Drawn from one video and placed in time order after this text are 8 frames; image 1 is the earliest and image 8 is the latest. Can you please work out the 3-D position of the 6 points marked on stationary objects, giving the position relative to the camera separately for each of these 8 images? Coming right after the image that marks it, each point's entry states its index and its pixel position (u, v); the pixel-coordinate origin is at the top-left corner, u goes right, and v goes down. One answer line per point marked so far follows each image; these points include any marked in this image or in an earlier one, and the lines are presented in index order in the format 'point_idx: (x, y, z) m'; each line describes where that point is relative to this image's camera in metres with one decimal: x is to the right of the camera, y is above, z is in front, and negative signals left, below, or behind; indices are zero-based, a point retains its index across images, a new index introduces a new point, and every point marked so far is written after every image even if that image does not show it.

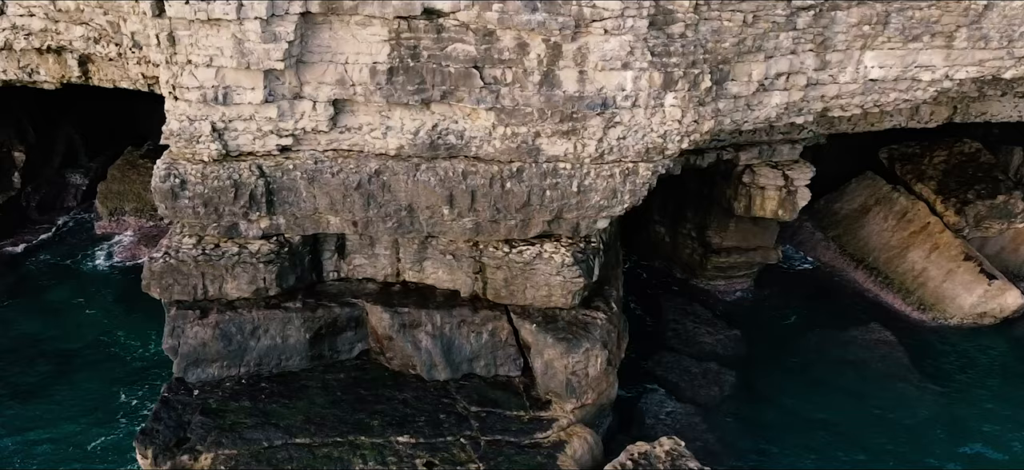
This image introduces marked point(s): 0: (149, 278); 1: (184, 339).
0: (-18.8, -2.2, +16.4) m
1: (-16.9, -5.4, +16.3) m
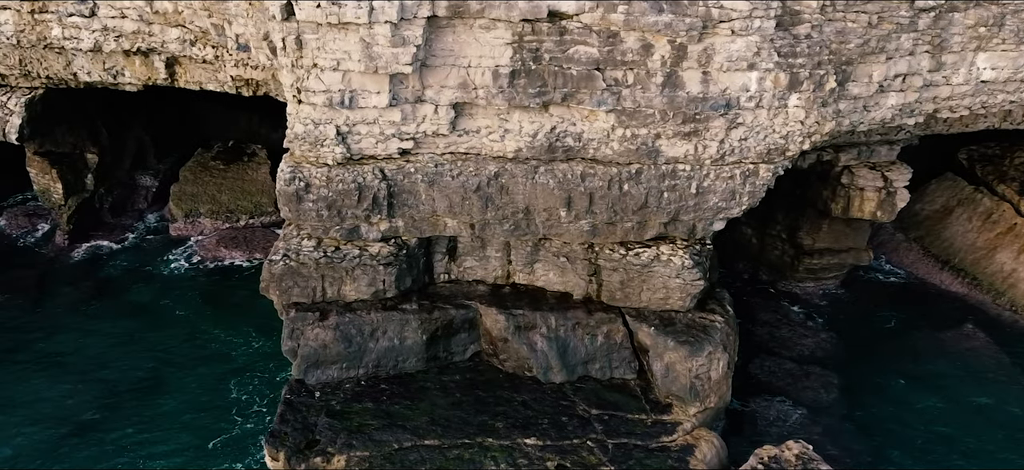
0: (-12.6, -2.3, +16.4) m
1: (-10.7, -5.5, +16.3) m
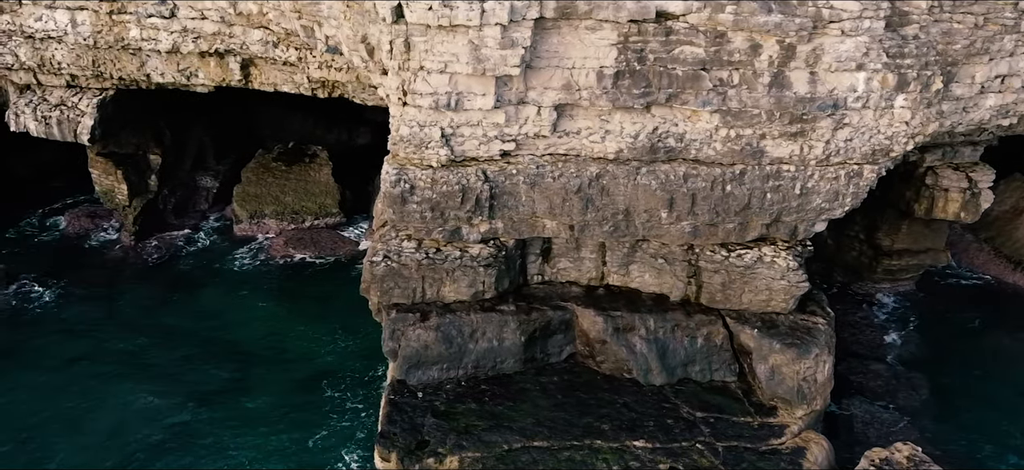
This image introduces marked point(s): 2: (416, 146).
0: (-7.4, -2.4, +16.4) m
1: (-5.5, -5.6, +16.2) m
2: (-4.8, +4.5, +15.6) m
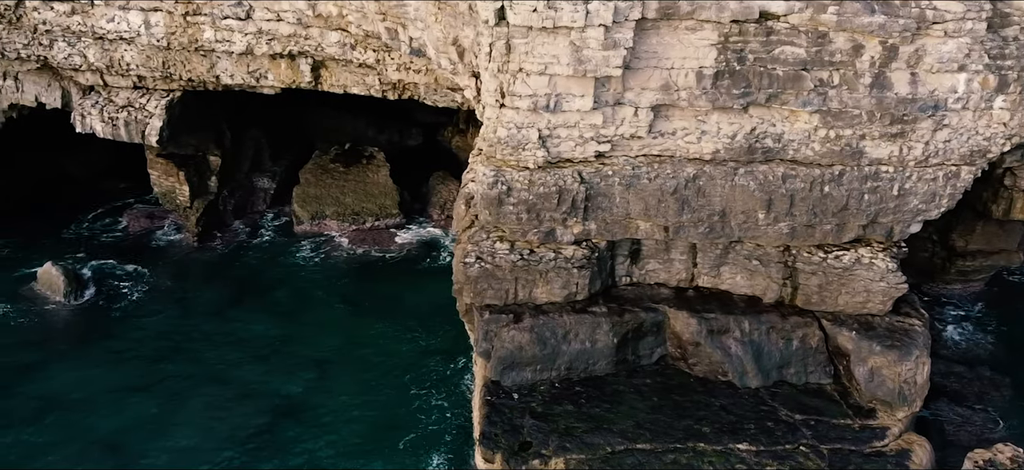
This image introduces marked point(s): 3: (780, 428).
0: (-2.5, -2.5, +16.3) m
1: (-0.6, -5.6, +16.1) m
2: (+0.1, +4.4, +15.6) m
3: (+13.2, -9.5, +15.4) m
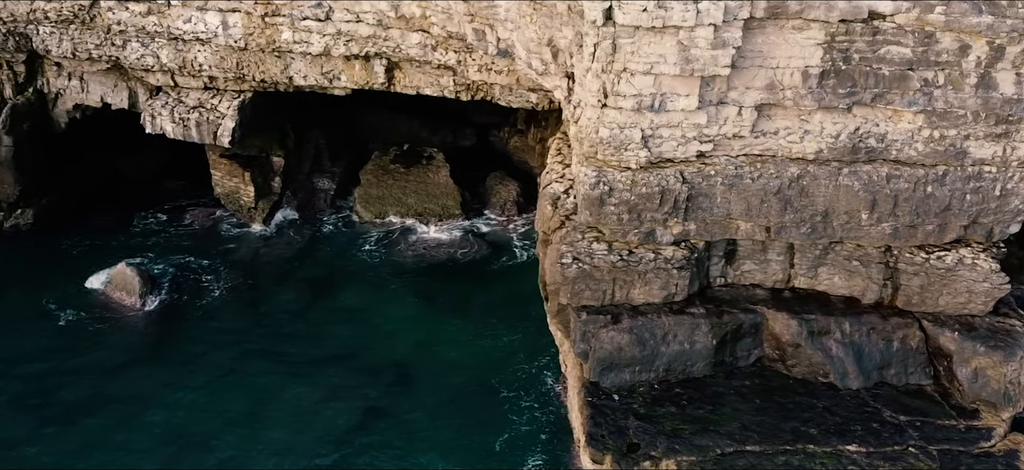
0: (+2.6, -2.5, +16.2) m
1: (+4.5, -5.7, +16.1) m
2: (+5.2, +4.4, +15.5) m
3: (+18.4, -9.5, +15.3) m
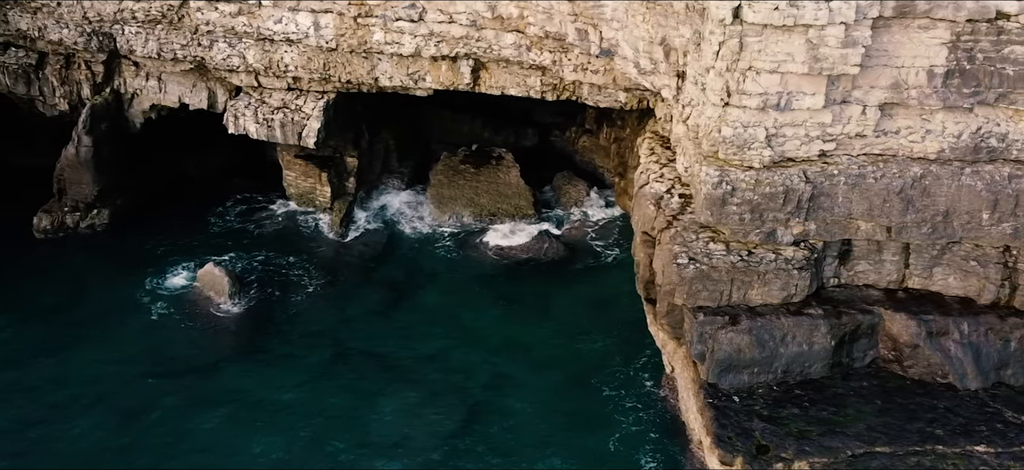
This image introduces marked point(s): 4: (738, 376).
0: (+8.7, -2.5, +16.1) m
1: (+10.6, -5.7, +16.0) m
2: (+11.3, +4.4, +15.5) m
3: (+24.4, -9.5, +15.2) m
4: (+11.7, -7.3, +16.0) m
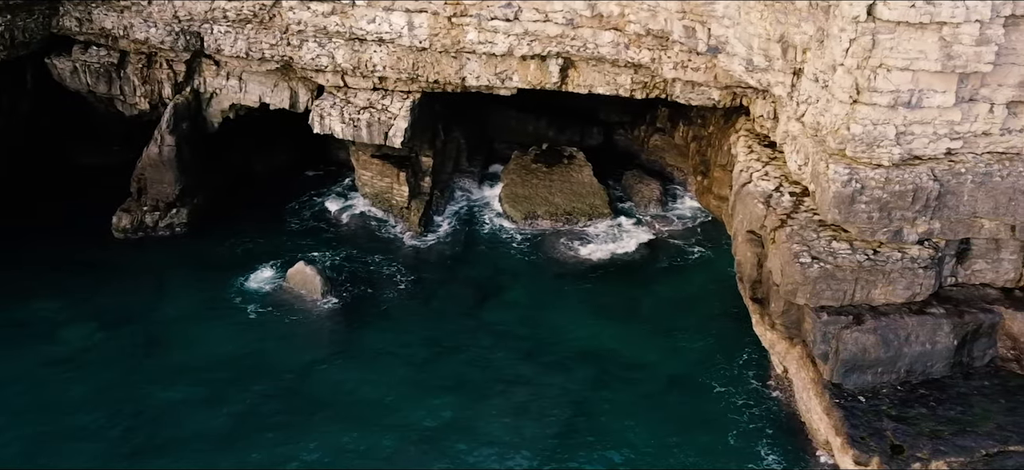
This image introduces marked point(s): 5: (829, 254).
0: (+14.9, -2.5, +16.0) m
1: (+16.9, -5.6, +15.9) m
2: (+17.5, +4.5, +15.4) m
3: (+30.7, -9.4, +15.1) m
4: (+17.9, -7.2, +16.0) m
5: (+16.3, -0.9, +16.0) m
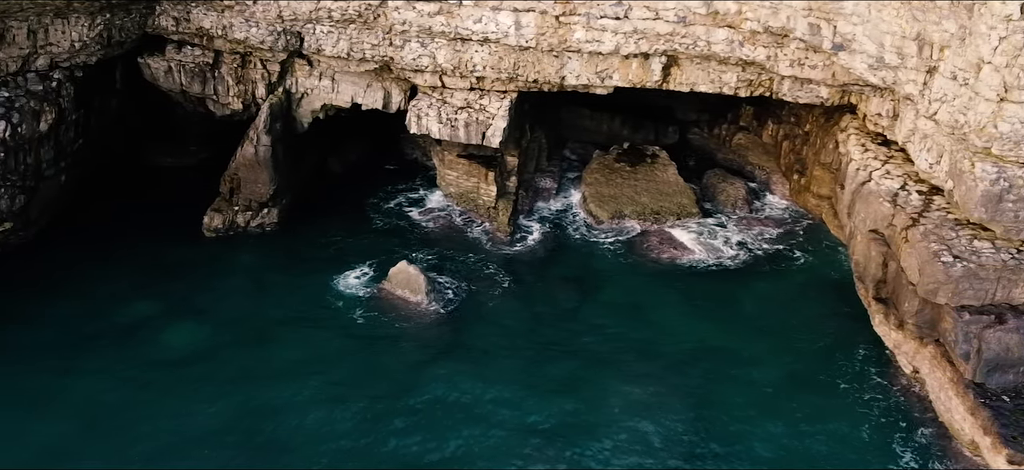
0: (+22.1, -2.4, +15.9) m
1: (+24.0, -5.6, +15.8) m
2: (+24.6, +4.5, +15.3) m
3: (+37.9, -9.3, +15.1) m
4: (+25.1, -7.2, +15.9) m
5: (+23.4, -0.9, +15.9) m
